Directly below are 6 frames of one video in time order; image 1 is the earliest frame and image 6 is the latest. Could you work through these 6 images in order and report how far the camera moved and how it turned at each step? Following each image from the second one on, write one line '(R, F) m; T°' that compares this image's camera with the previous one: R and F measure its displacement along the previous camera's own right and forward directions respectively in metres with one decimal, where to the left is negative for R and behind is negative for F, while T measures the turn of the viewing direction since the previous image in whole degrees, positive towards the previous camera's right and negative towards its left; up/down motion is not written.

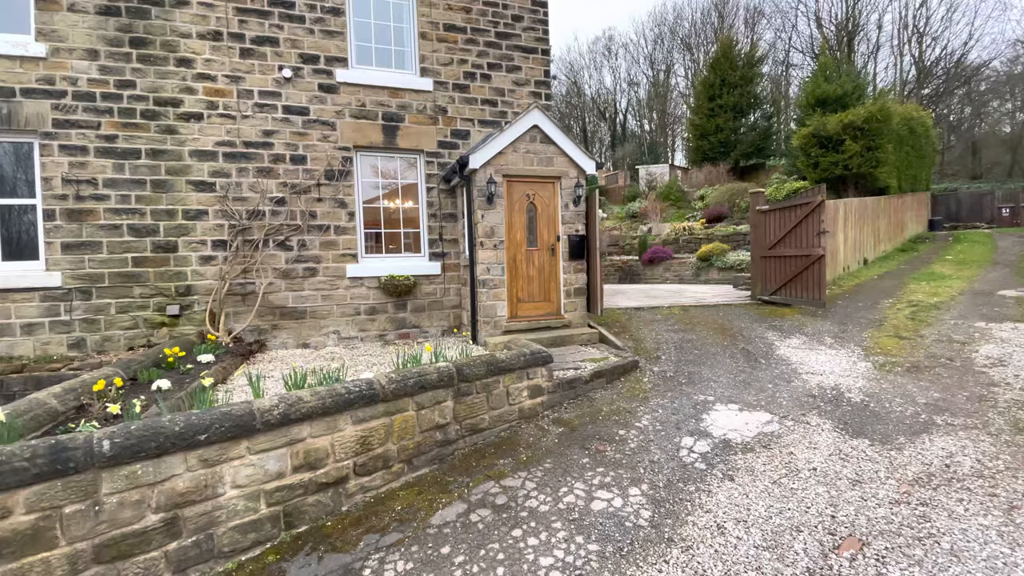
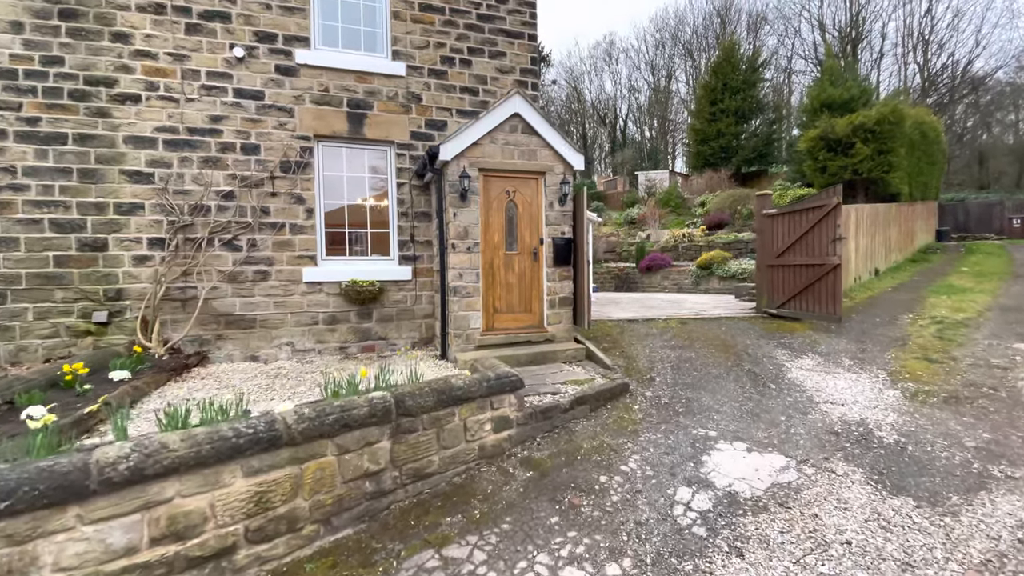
(+0.3, +0.7) m; 0°
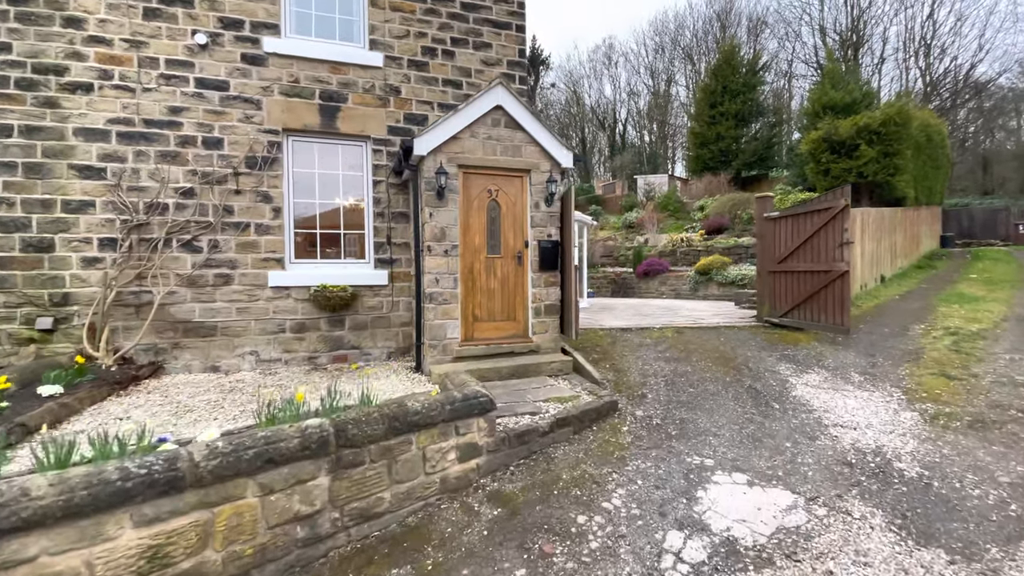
(+0.2, +0.4) m; 0°
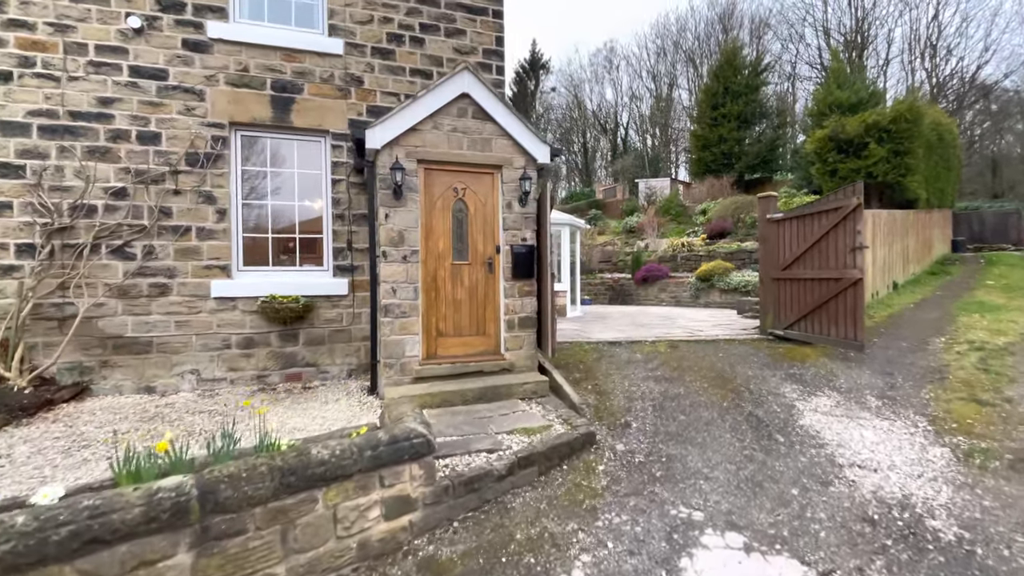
(+0.3, +0.6) m; 0°
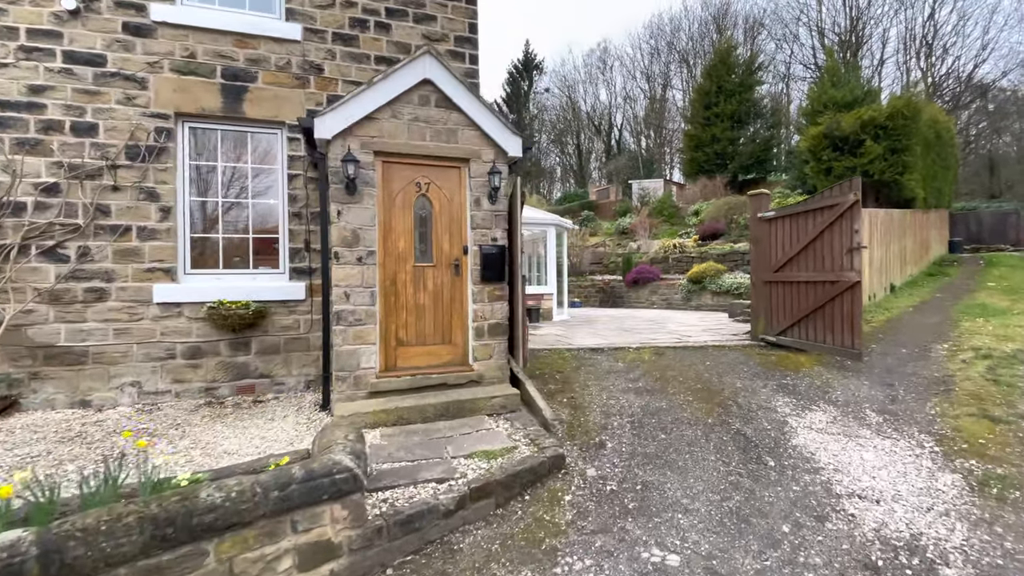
(+0.2, +0.4) m; 0°
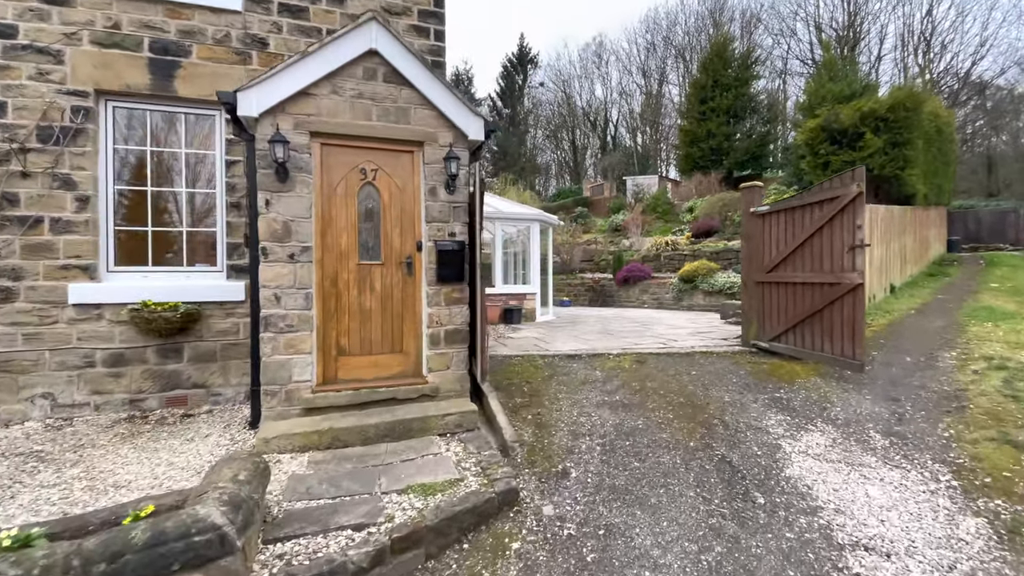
(+0.3, +0.5) m; 0°
